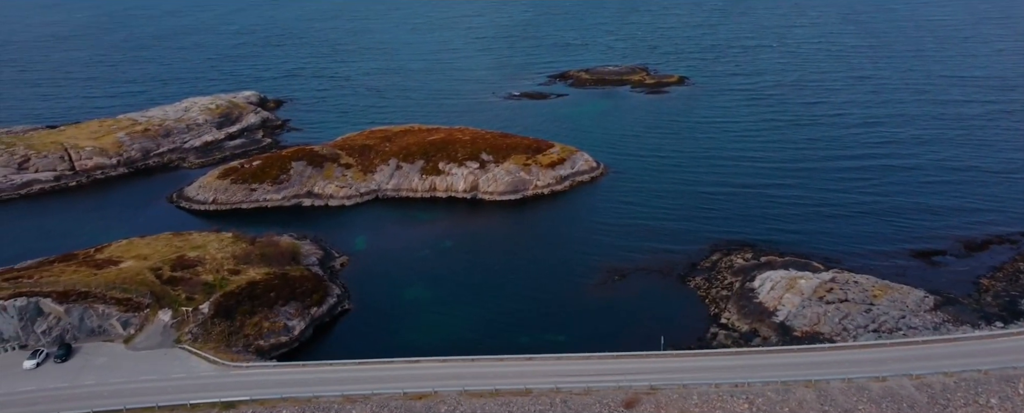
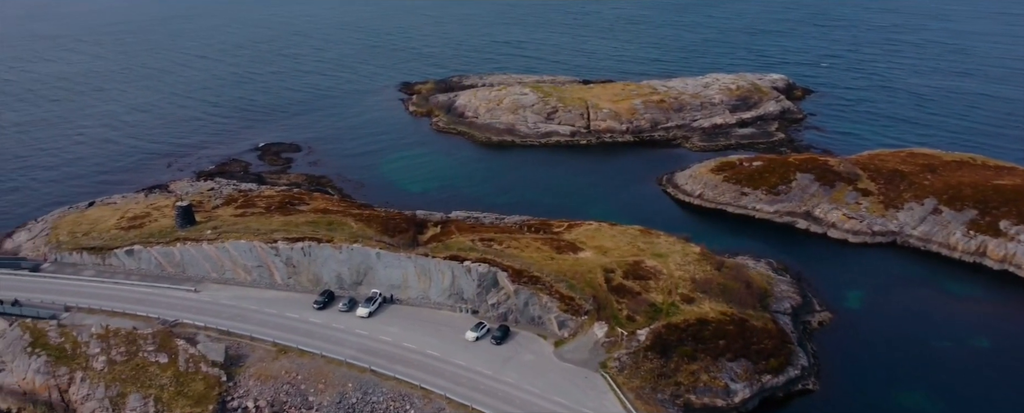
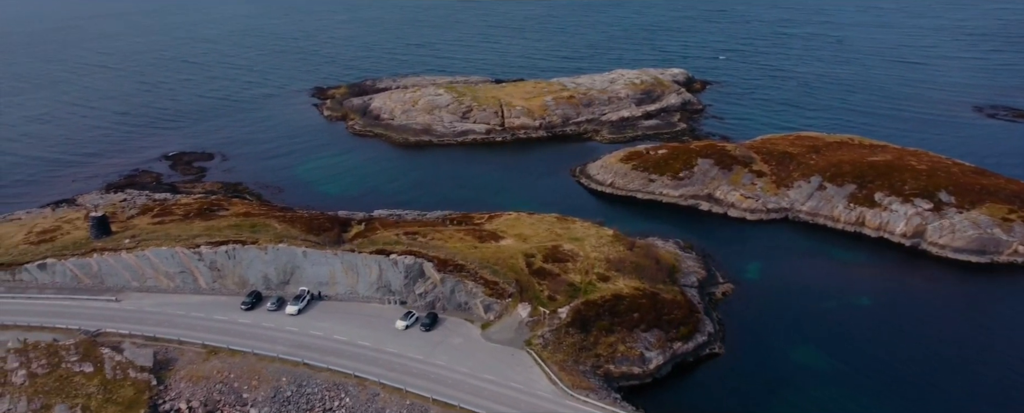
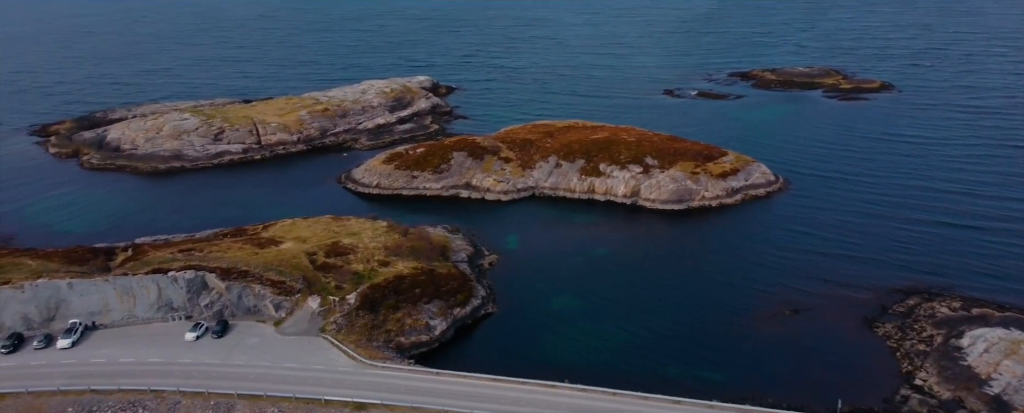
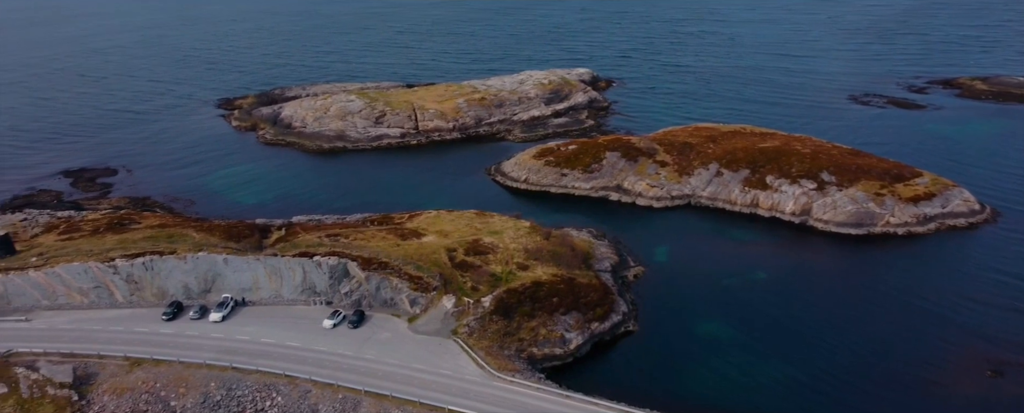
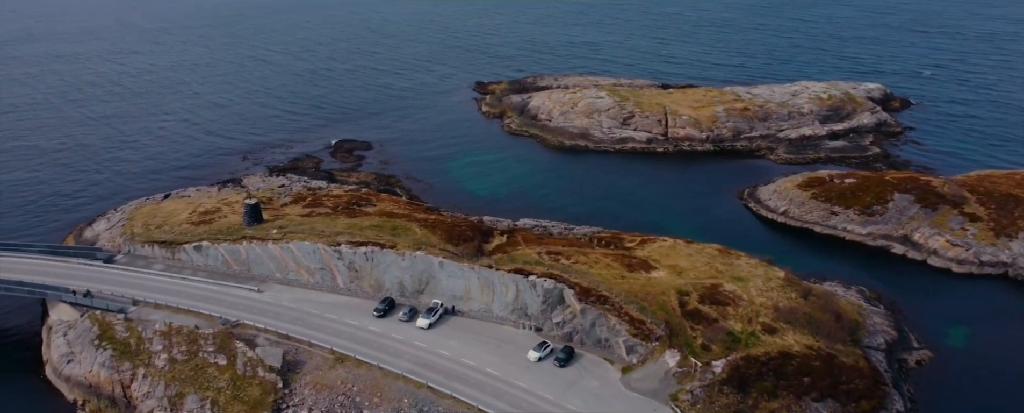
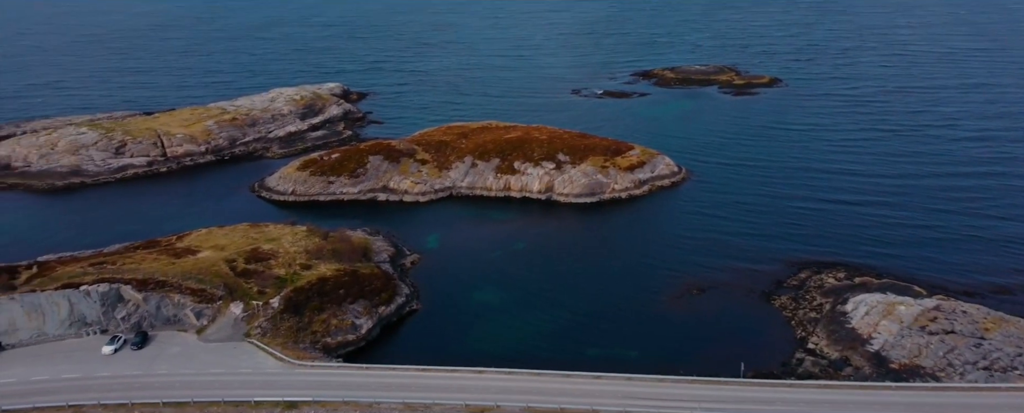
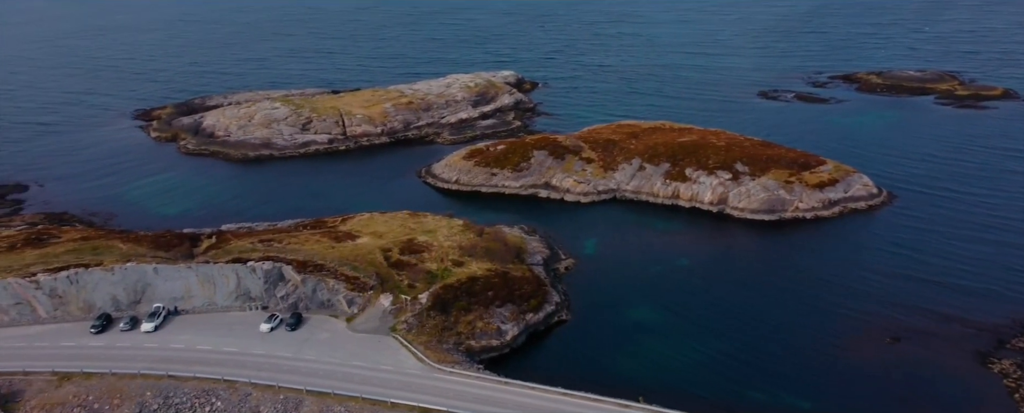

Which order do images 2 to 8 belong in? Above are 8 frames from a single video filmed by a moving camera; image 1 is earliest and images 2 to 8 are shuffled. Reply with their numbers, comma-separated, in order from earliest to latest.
7, 4, 8, 5, 3, 2, 6
